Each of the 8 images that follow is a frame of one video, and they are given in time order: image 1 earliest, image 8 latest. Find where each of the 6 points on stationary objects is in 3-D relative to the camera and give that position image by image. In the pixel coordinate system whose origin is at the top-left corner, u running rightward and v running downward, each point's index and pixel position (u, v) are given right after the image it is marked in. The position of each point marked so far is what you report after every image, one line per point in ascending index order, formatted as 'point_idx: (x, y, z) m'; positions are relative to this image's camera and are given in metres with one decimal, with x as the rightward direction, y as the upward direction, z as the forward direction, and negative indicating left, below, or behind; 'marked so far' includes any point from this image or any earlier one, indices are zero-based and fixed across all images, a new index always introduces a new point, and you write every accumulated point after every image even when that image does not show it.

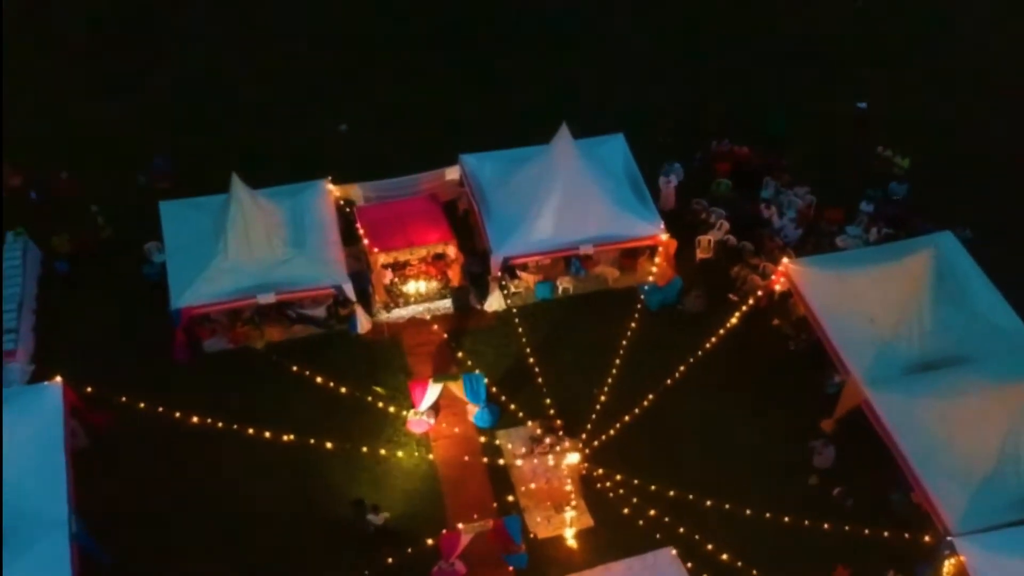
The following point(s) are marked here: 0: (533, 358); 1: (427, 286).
0: (+0.2, -0.8, +17.7) m
1: (-1.0, +0.1, +18.5) m
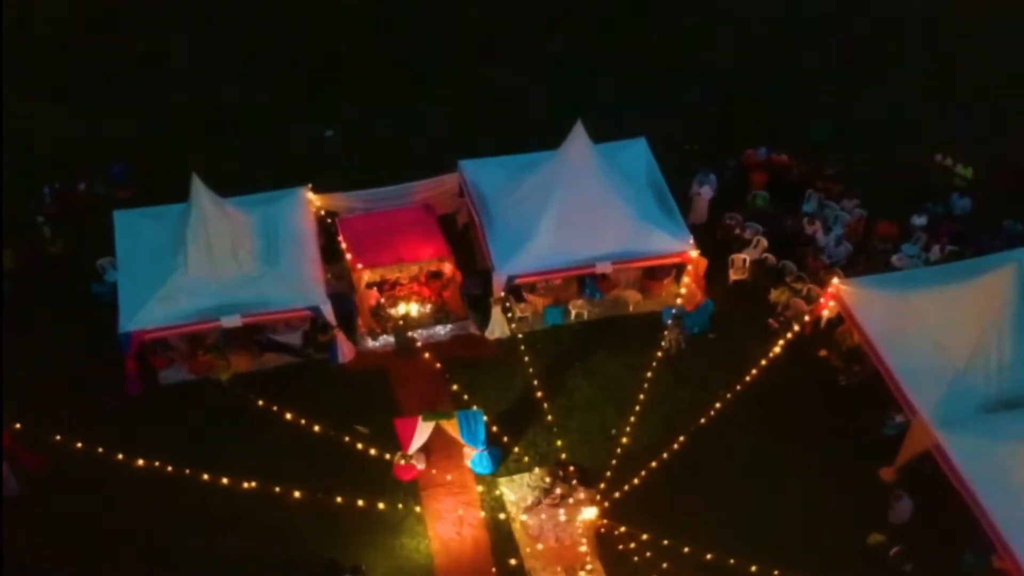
0: (+0.3, -1.1, +15.2) m
1: (-1.0, -0.2, +16.1) m
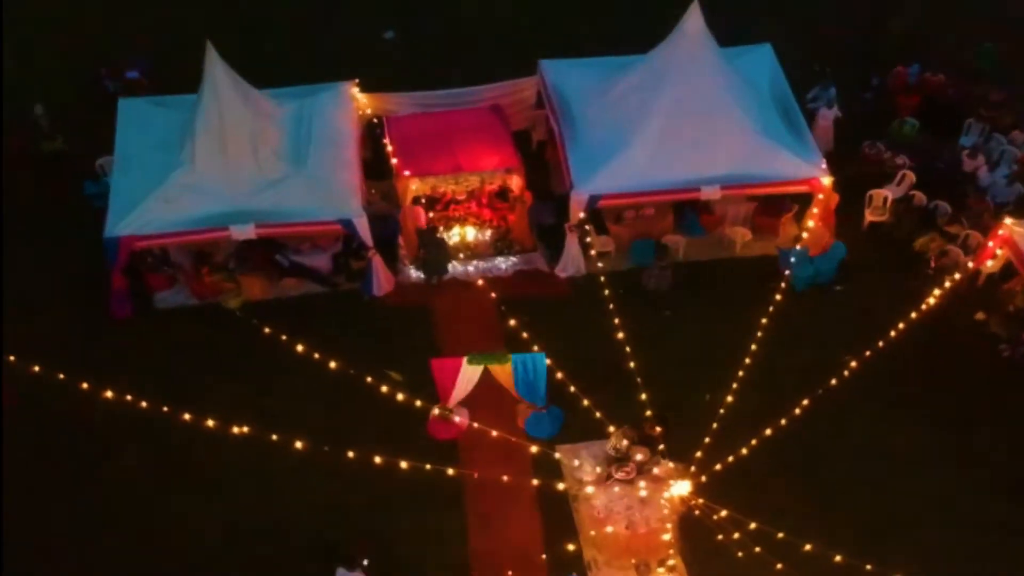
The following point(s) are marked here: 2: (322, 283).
0: (+0.9, -0.5, +12.1) m
1: (-0.2, +0.5, +13.1) m
2: (-1.7, 0.0, +12.9) m
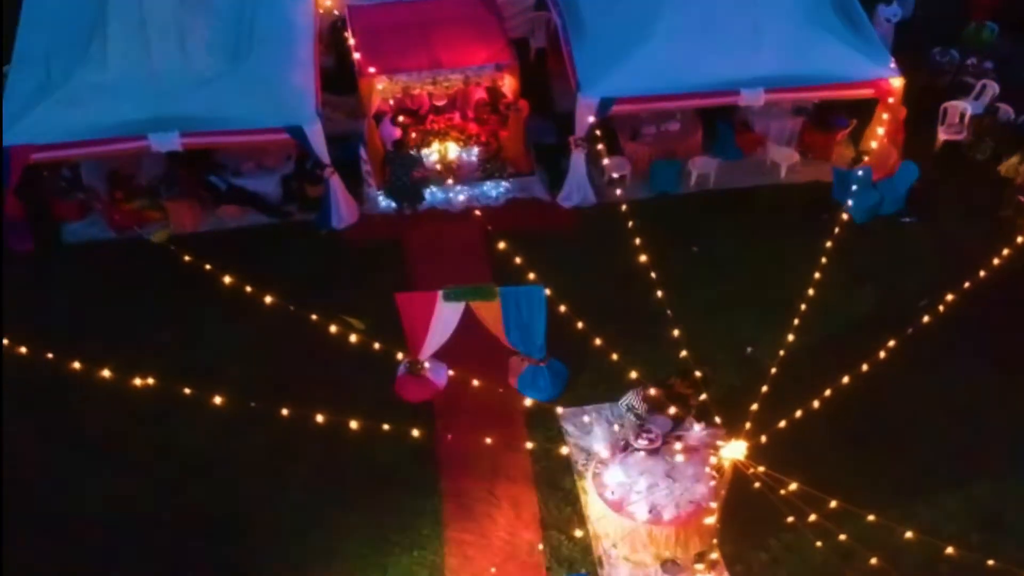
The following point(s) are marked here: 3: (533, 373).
0: (+0.8, 0.0, +9.7) m
1: (-0.3, +1.0, +10.6) m
2: (-1.8, +0.5, +10.4) m
3: (+0.1, -0.5, +8.8) m
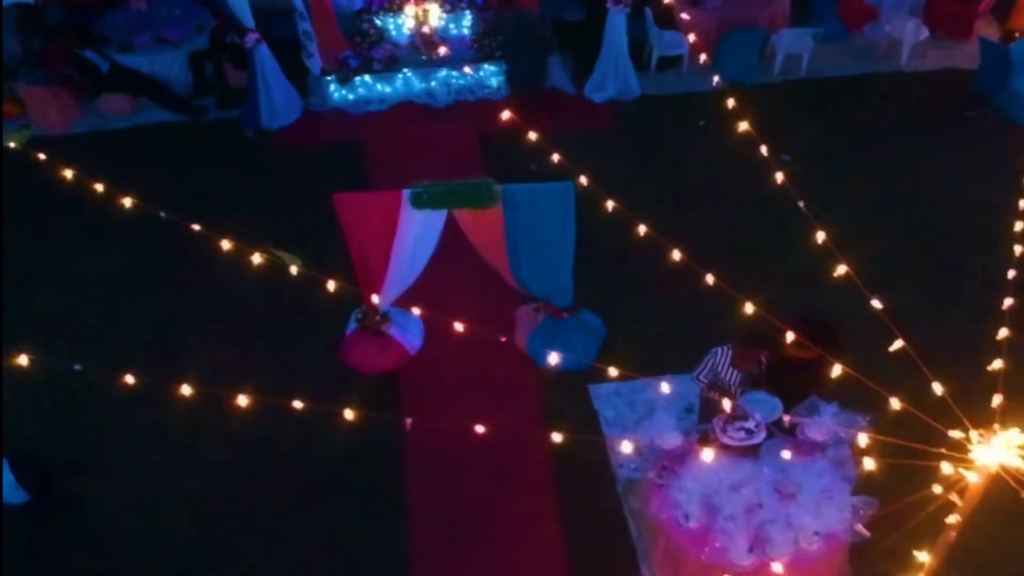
0: (+0.9, +0.4, +6.6) m
1: (-0.3, +1.4, +7.5) m
2: (-1.7, +0.9, +7.3) m
3: (+0.2, -0.2, +5.7) m
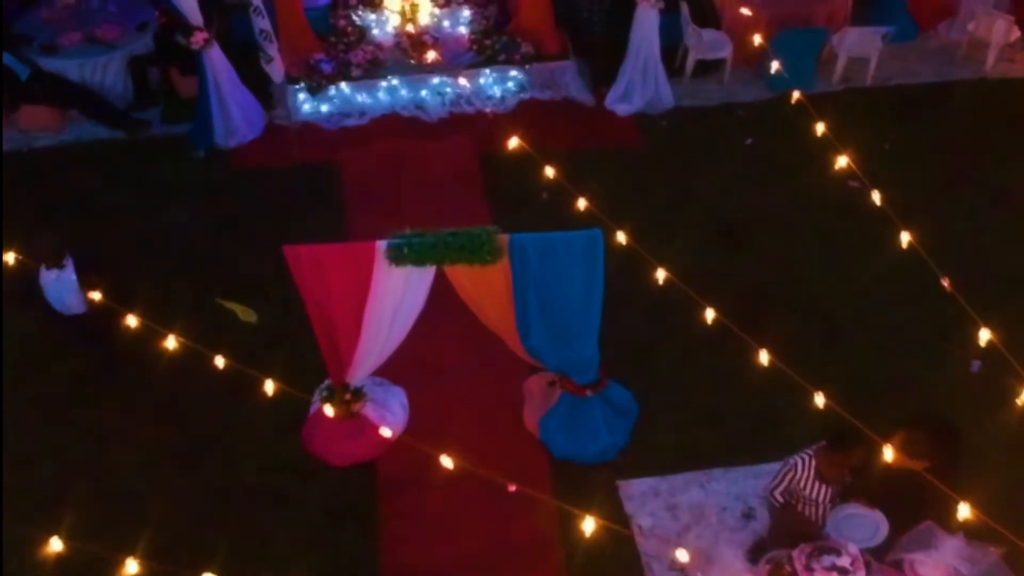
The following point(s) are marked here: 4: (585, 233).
0: (+0.9, +0.2, +5.3) m
1: (-0.2, +1.1, +6.2) m
2: (-1.7, +0.7, +6.0) m
3: (+0.2, -0.4, +4.4) m
4: (+0.2, +0.1, +3.9) m
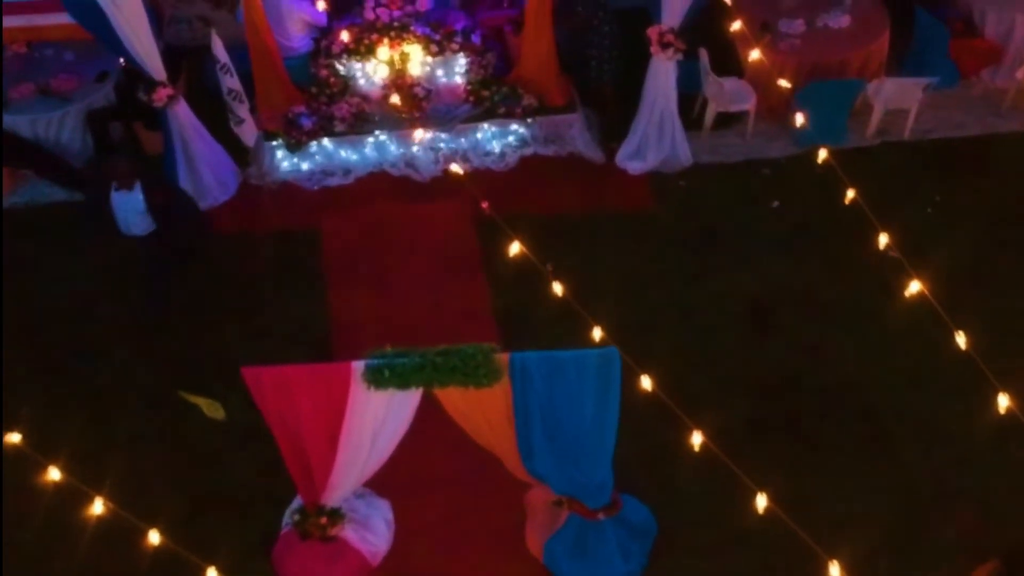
0: (+0.9, -0.1, +4.7) m
1: (-0.2, +0.8, +5.6) m
2: (-1.7, +0.4, +5.4) m
3: (+0.2, -0.7, +3.8) m
4: (+0.2, -0.1, +3.3) m
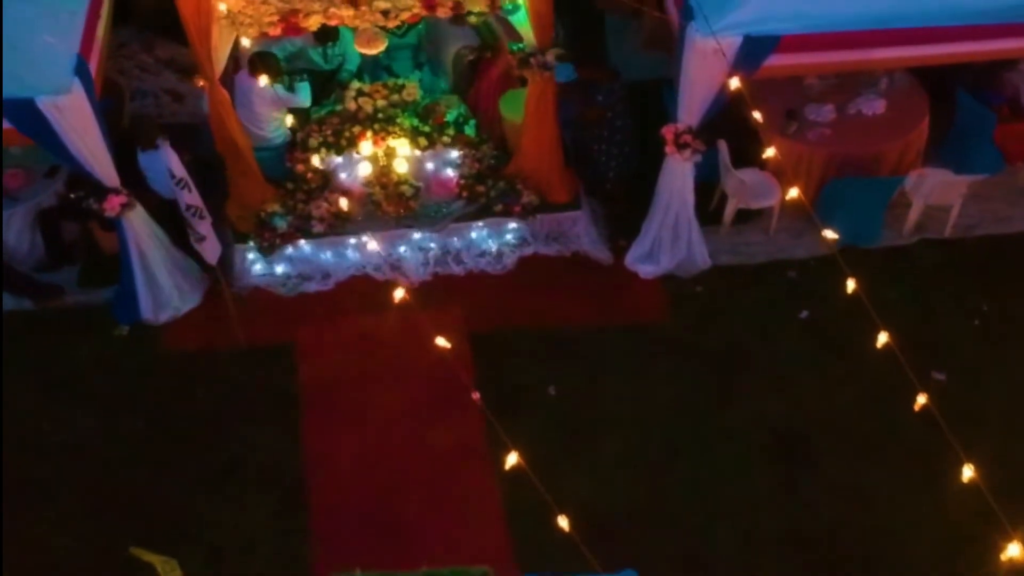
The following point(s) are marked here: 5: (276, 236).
0: (+0.9, -0.5, +4.1) m
1: (-0.2, +0.4, +5.1) m
2: (-1.7, 0.0, +4.8) m
3: (+0.2, -1.1, +3.2) m
4: (+0.2, -0.6, +2.7) m
5: (-0.8, +0.2, +4.9) m
